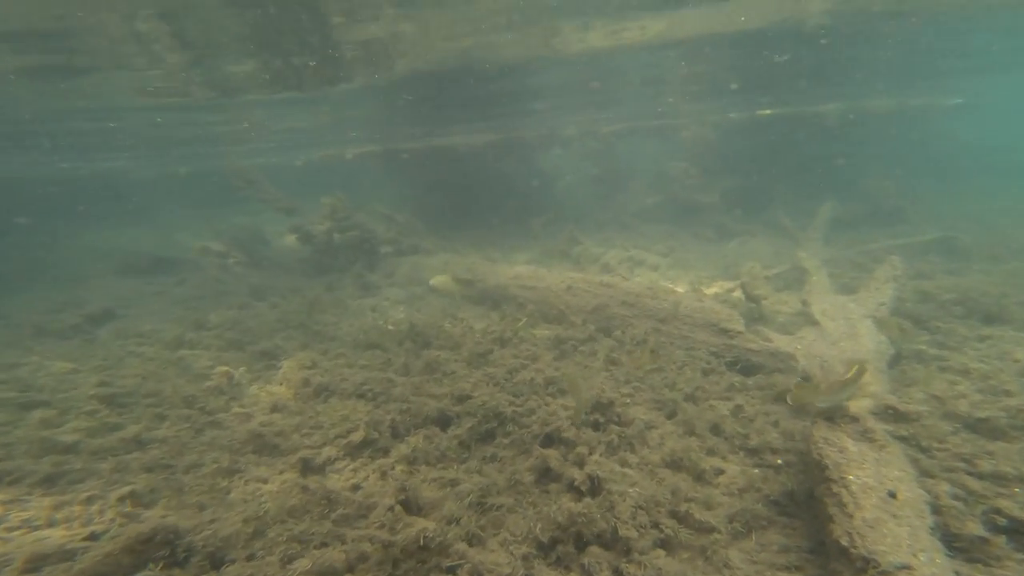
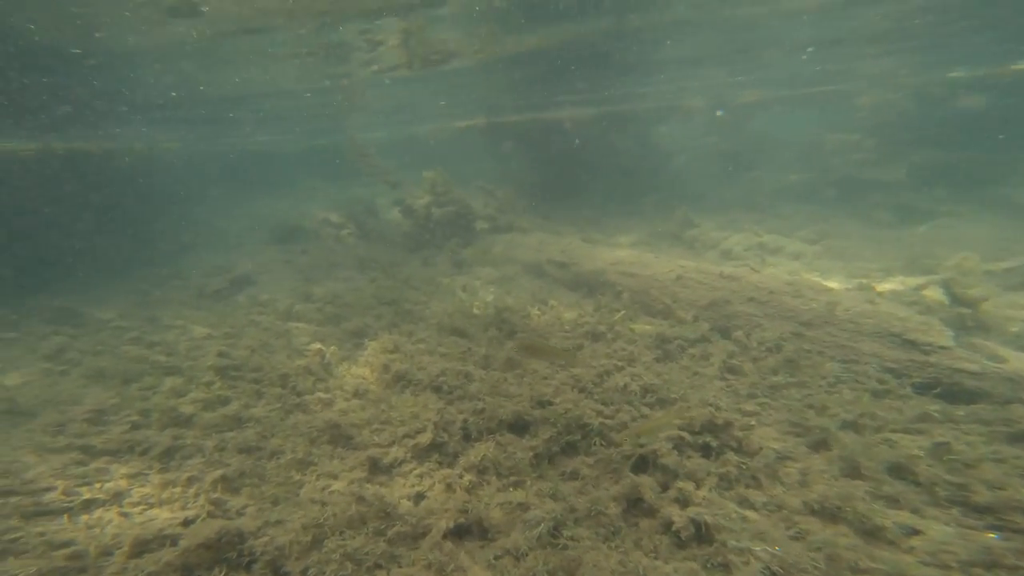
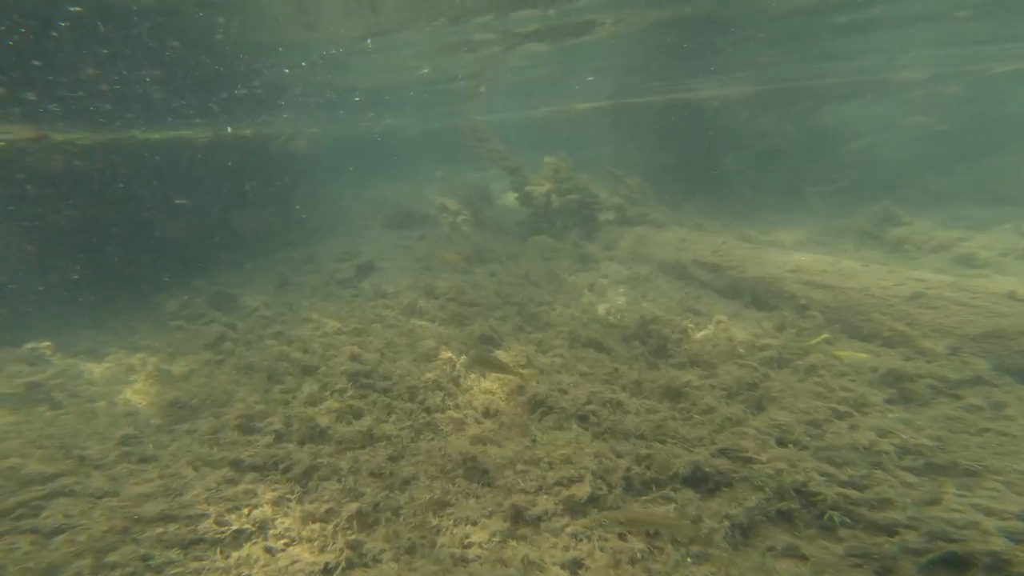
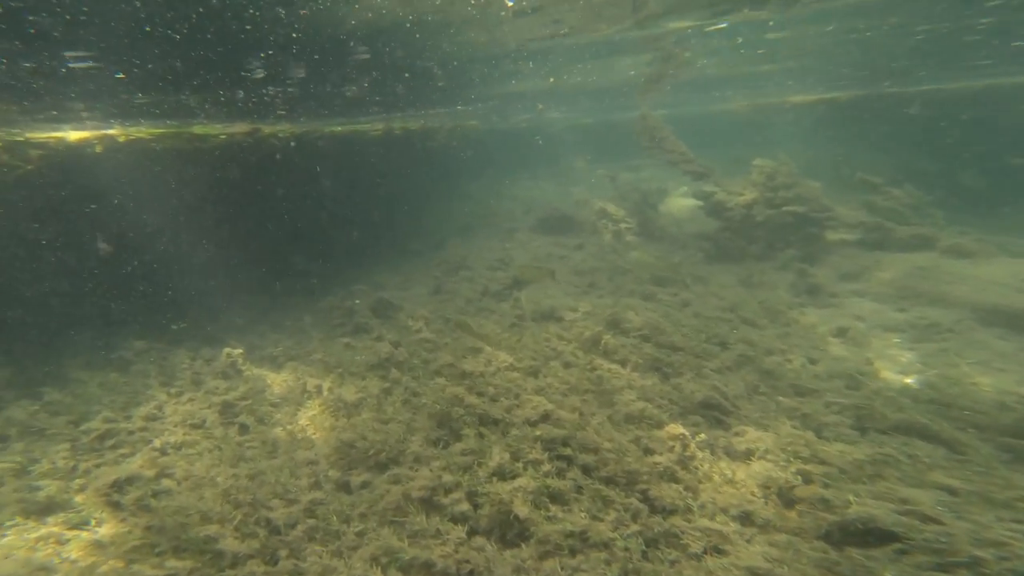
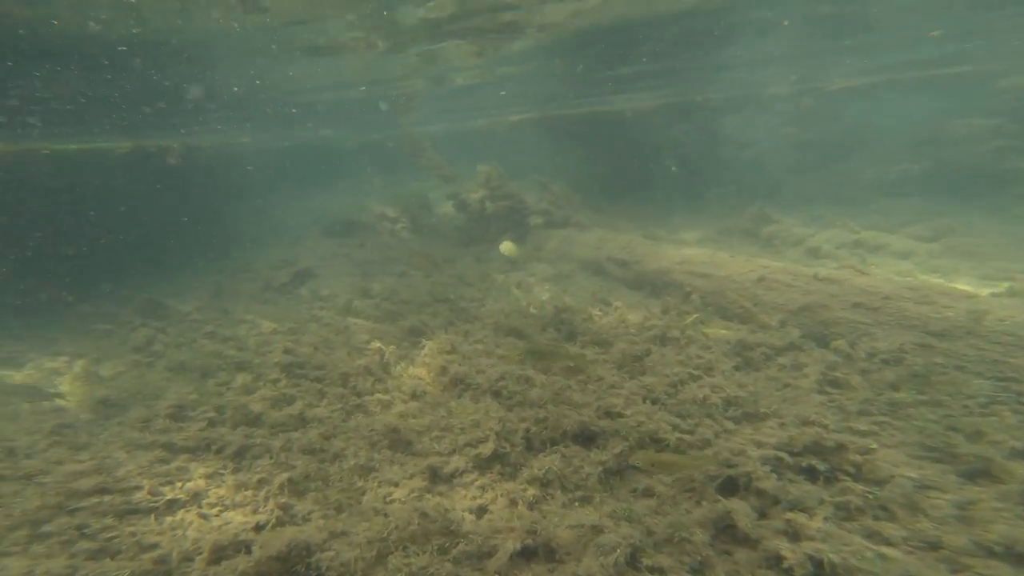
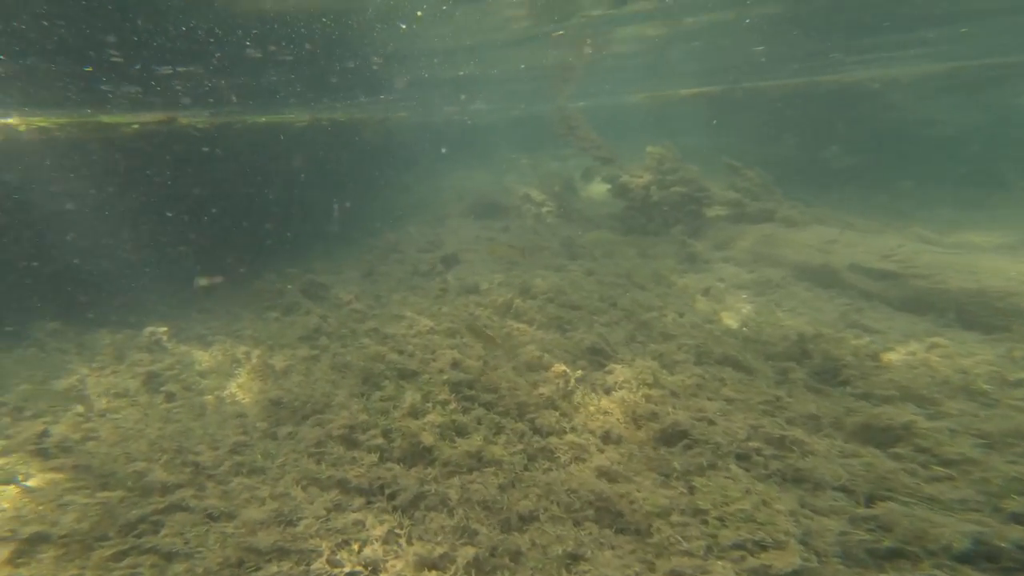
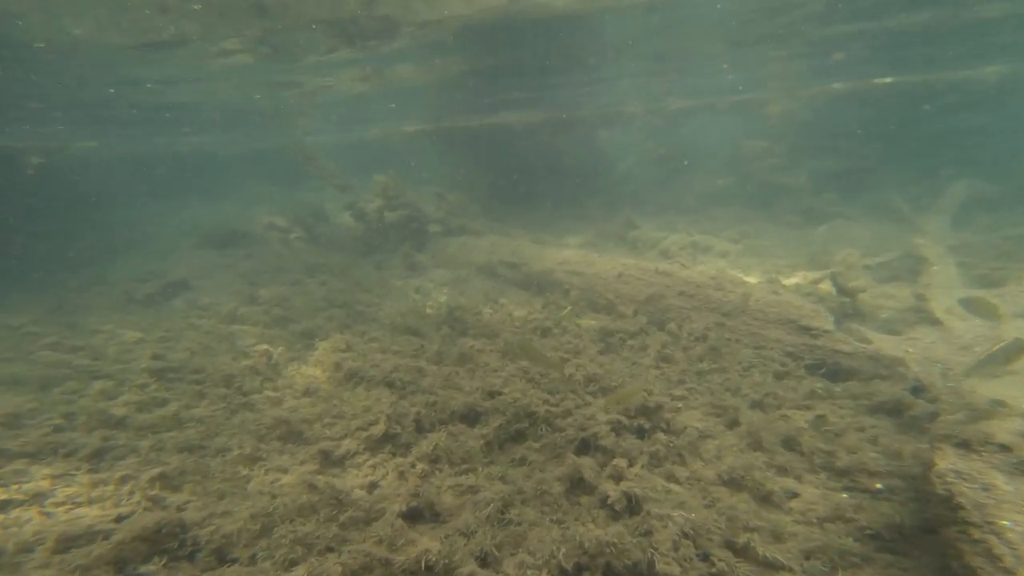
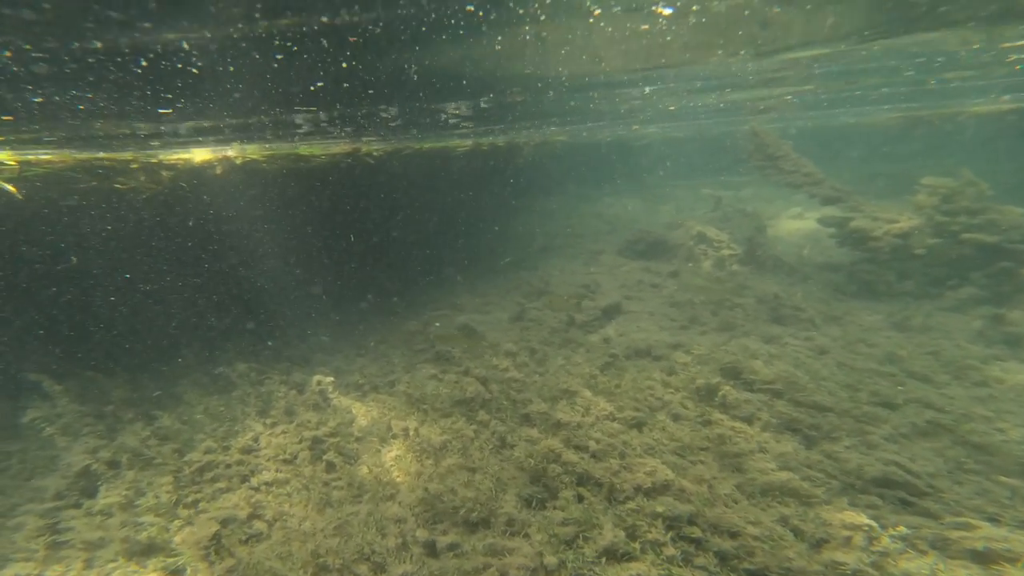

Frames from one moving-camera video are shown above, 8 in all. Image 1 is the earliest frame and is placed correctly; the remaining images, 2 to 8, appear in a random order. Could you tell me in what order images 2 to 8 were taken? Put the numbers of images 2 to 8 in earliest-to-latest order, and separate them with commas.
7, 2, 5, 3, 6, 4, 8
